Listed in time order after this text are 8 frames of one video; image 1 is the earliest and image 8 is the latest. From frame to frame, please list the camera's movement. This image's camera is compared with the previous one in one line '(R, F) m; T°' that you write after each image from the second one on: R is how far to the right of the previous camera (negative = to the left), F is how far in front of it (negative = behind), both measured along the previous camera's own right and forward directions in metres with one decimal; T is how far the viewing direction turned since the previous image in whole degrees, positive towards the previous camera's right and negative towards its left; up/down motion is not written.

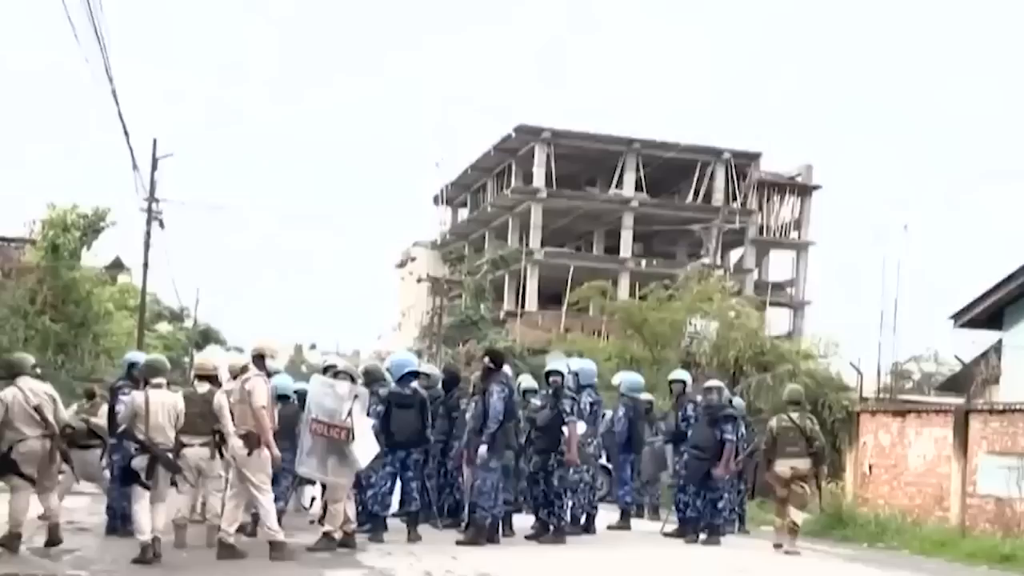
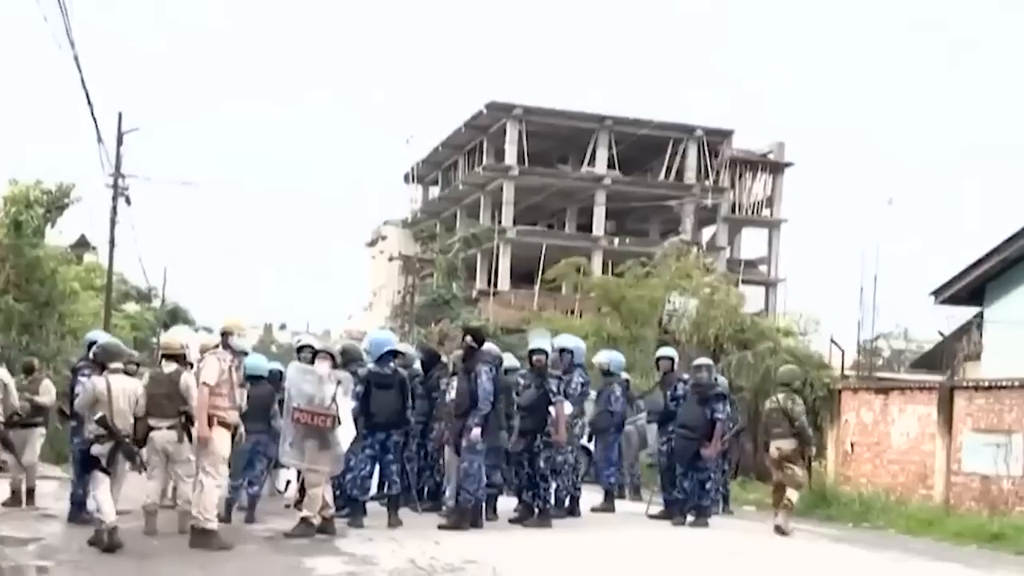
(-0.1, +0.4) m; +1°
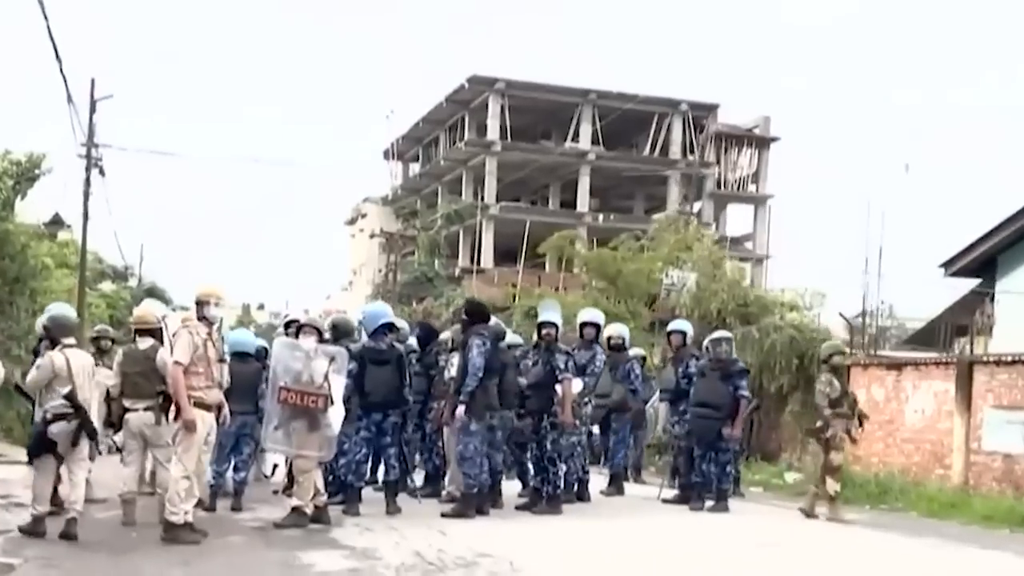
(-0.3, +0.9) m; +1°
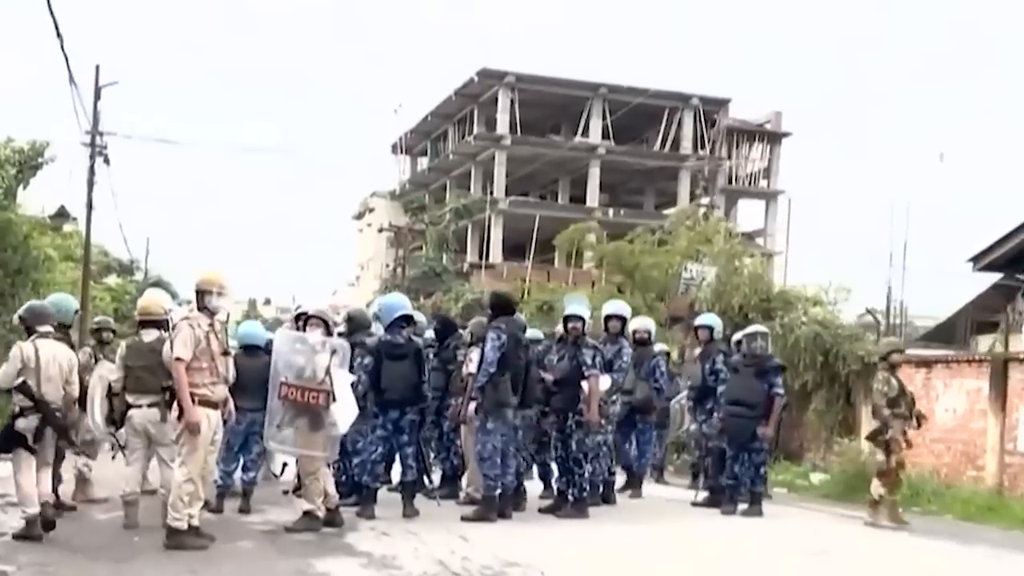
(-0.2, +0.6) m; 0°
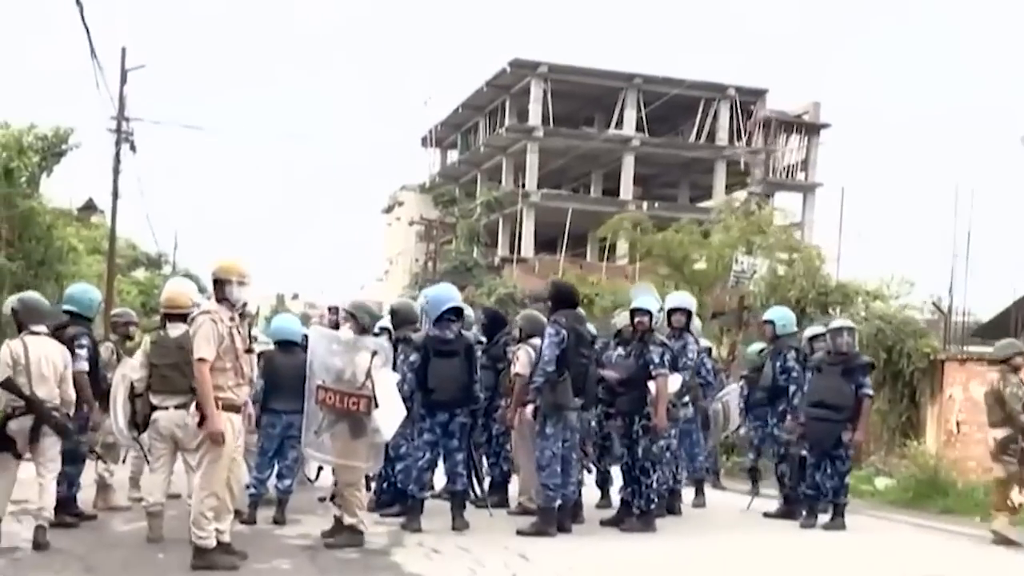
(-0.3, +0.9) m; -1°
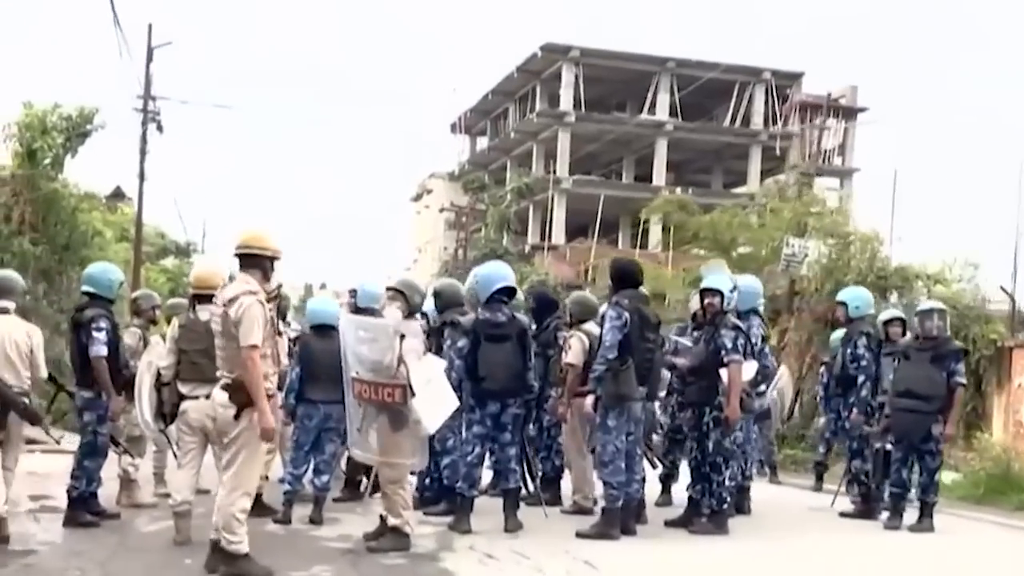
(-0.2, +0.8) m; -1°
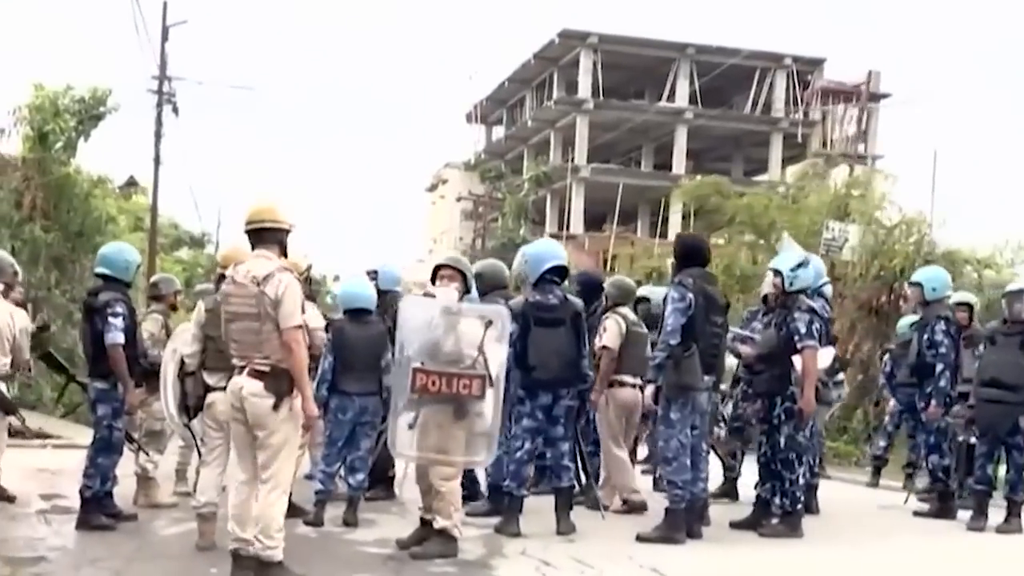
(-0.3, +0.7) m; -1°
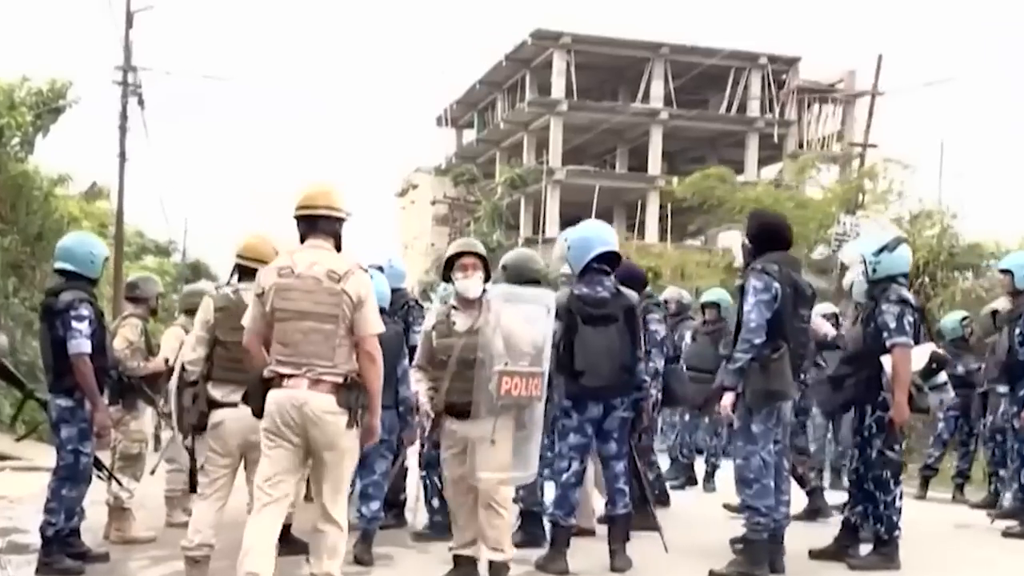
(-0.4, +1.2) m; +2°
